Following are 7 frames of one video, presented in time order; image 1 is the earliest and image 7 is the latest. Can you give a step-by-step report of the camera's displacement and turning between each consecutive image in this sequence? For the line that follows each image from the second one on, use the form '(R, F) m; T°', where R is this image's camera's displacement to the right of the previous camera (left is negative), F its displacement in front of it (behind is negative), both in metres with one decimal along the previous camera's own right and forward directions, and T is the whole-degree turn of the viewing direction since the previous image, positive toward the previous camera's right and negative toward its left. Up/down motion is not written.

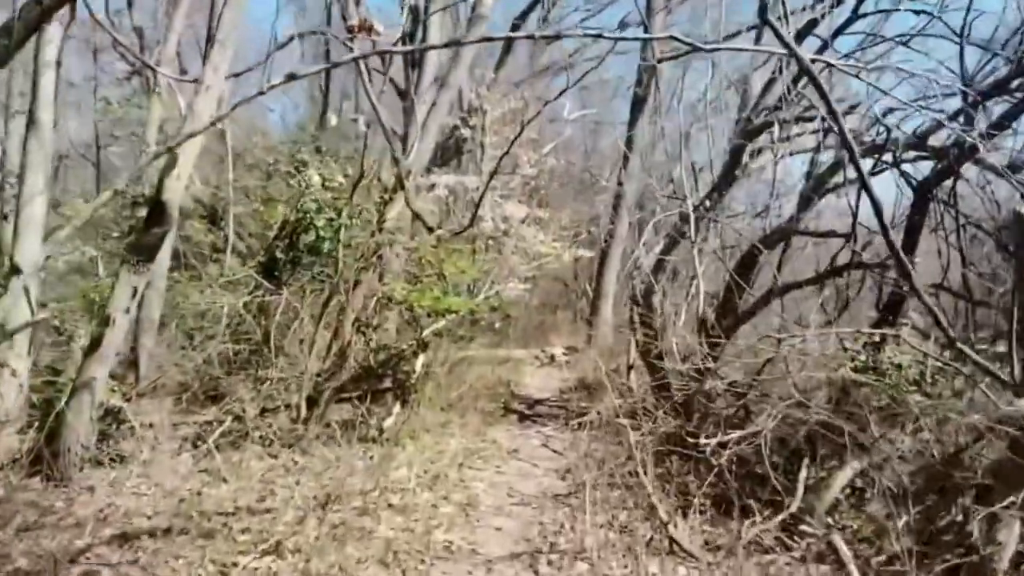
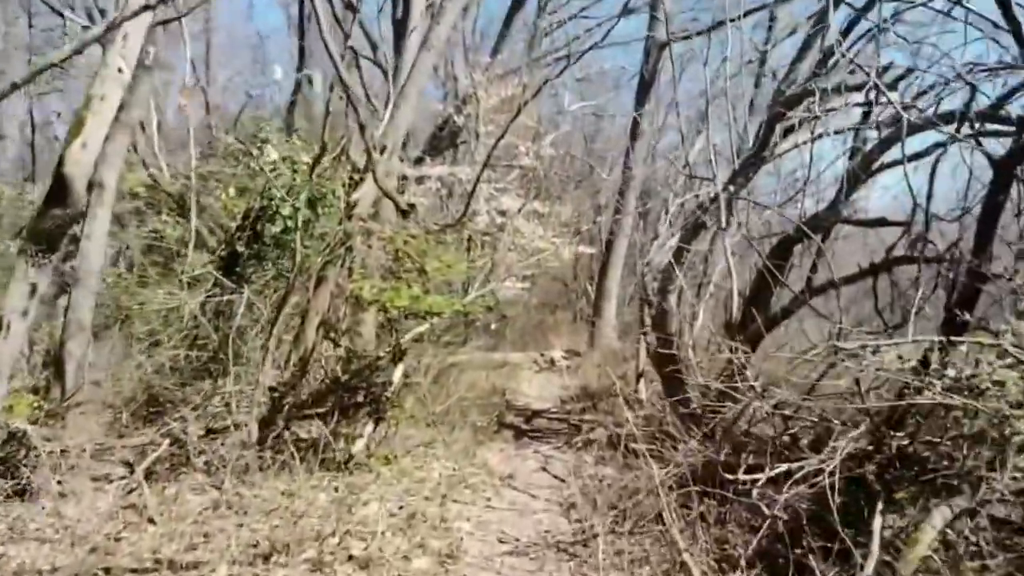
(+0.1, +1.4) m; 0°
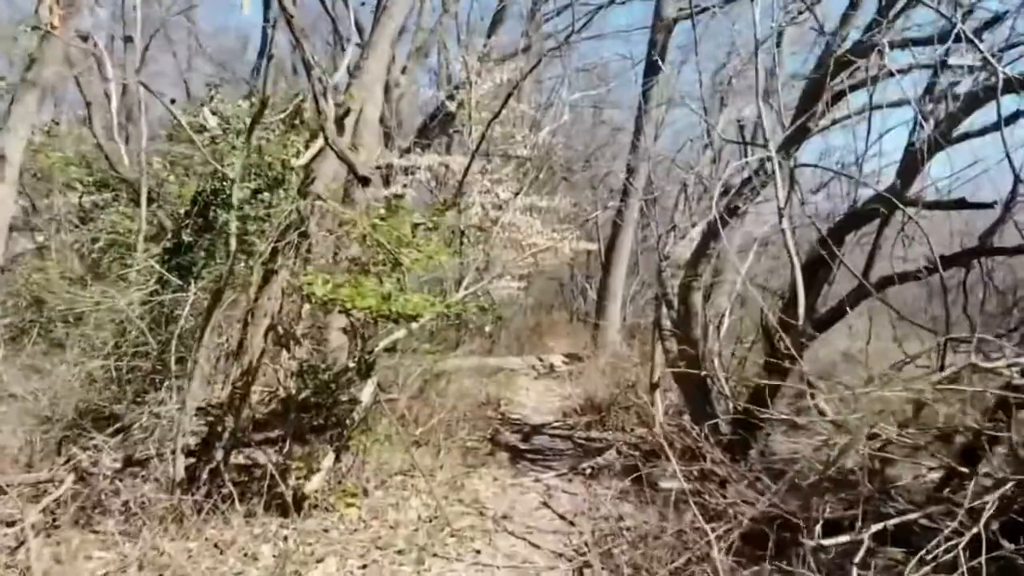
(0.0, +1.5) m; 0°
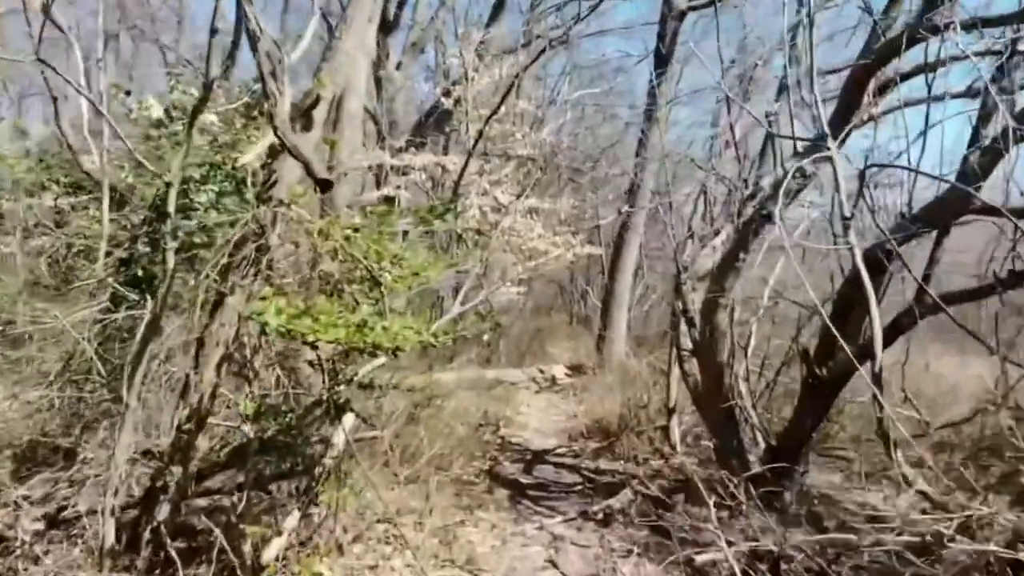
(0.0, +1.0) m; 0°
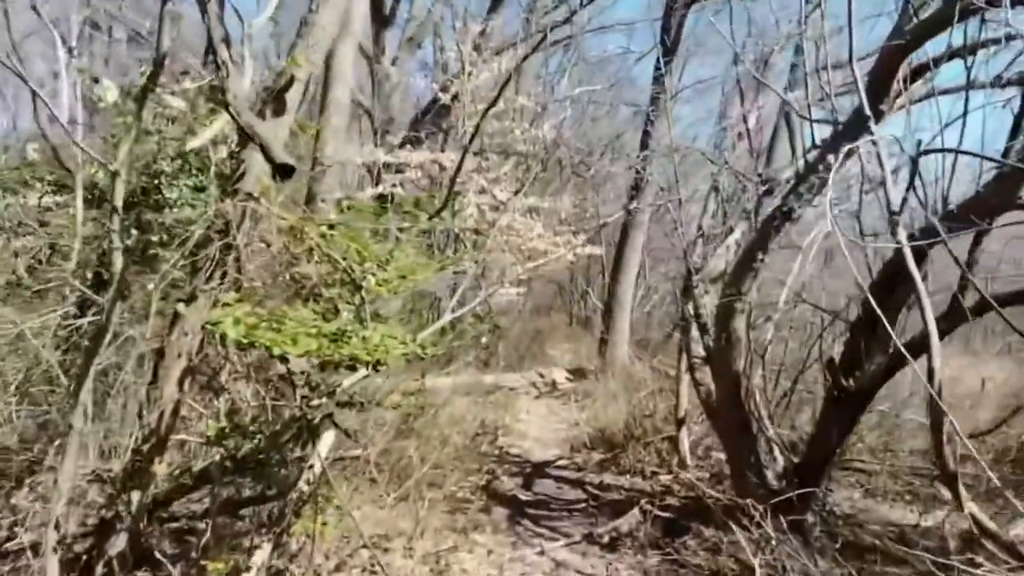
(0.0, +0.6) m; 0°
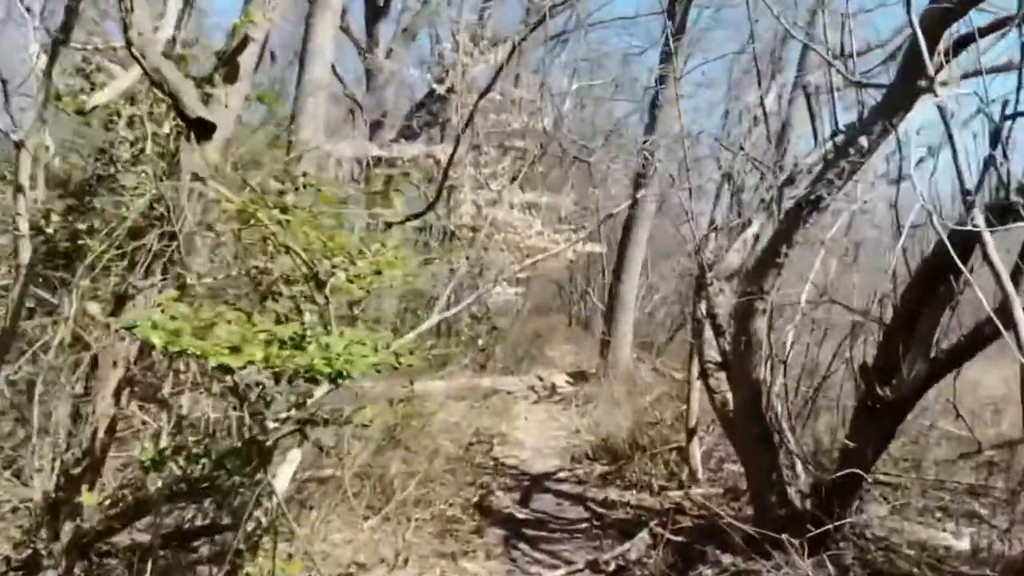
(0.0, +0.7) m; 0°
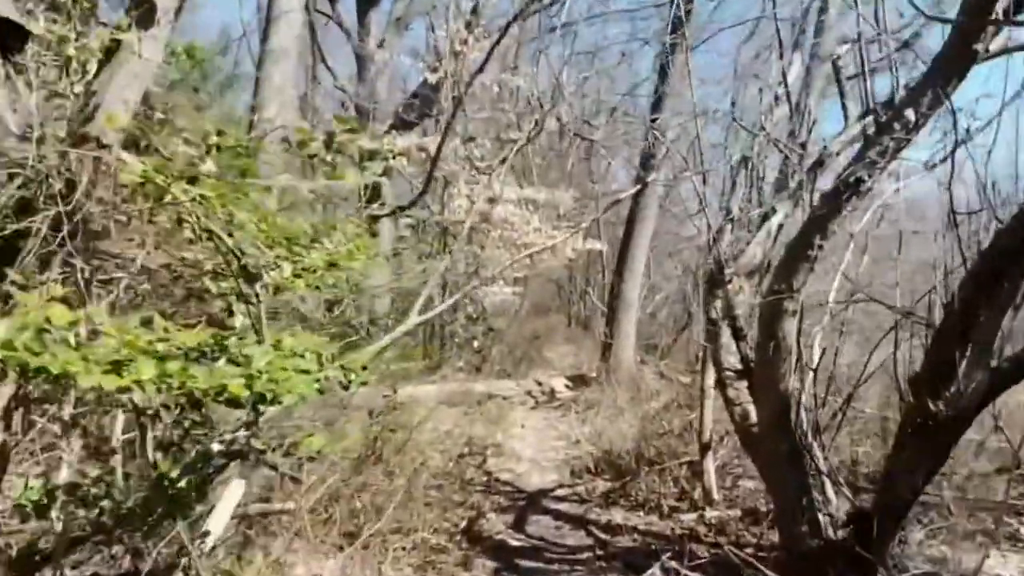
(+0.1, +0.8) m; 0°
